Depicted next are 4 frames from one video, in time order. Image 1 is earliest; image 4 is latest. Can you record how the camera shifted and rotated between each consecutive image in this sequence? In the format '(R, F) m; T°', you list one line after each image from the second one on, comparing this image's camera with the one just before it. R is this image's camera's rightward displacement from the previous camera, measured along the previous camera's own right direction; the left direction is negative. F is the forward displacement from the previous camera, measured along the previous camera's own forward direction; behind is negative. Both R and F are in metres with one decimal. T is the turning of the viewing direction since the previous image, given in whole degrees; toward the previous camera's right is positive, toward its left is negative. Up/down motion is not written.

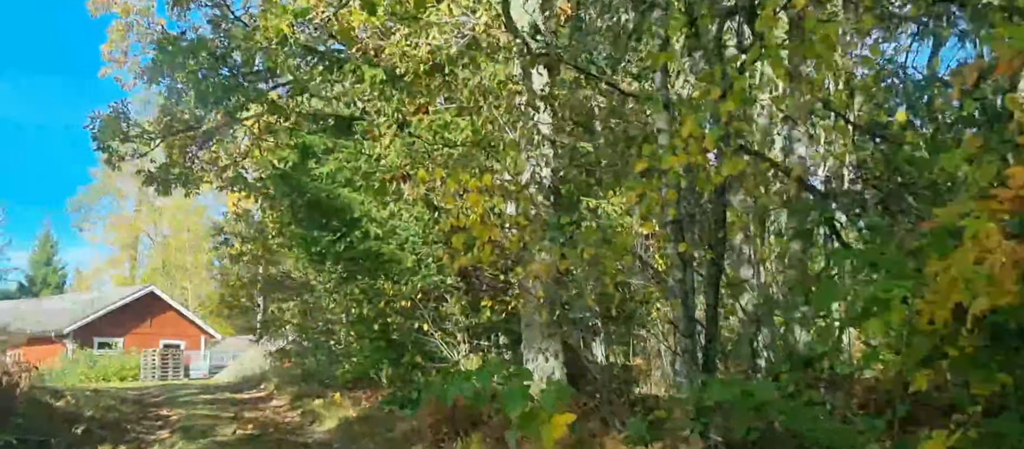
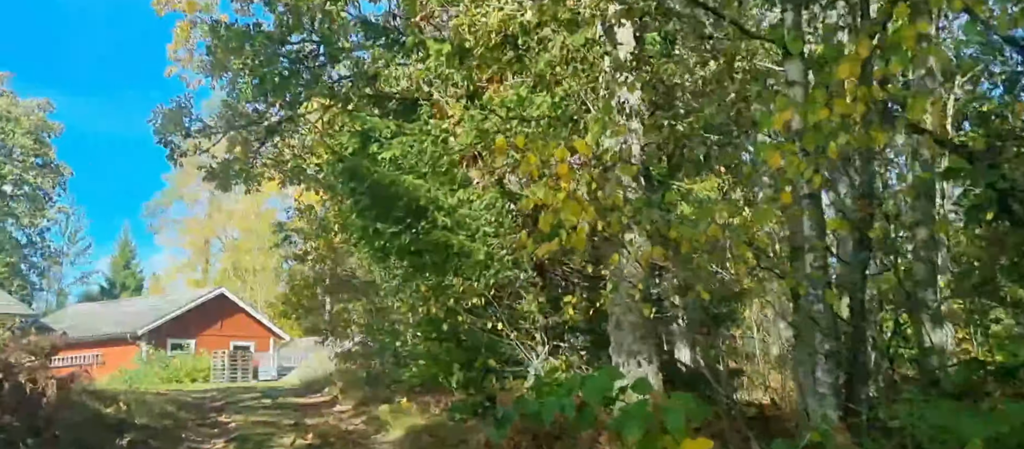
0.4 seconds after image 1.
(-0.2, +0.7) m; -5°
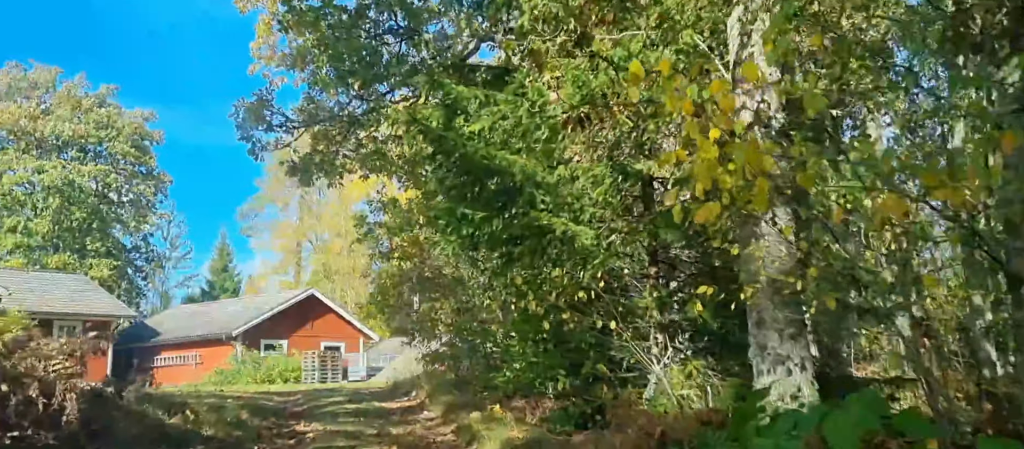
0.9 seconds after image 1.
(-0.2, +0.9) m; -6°
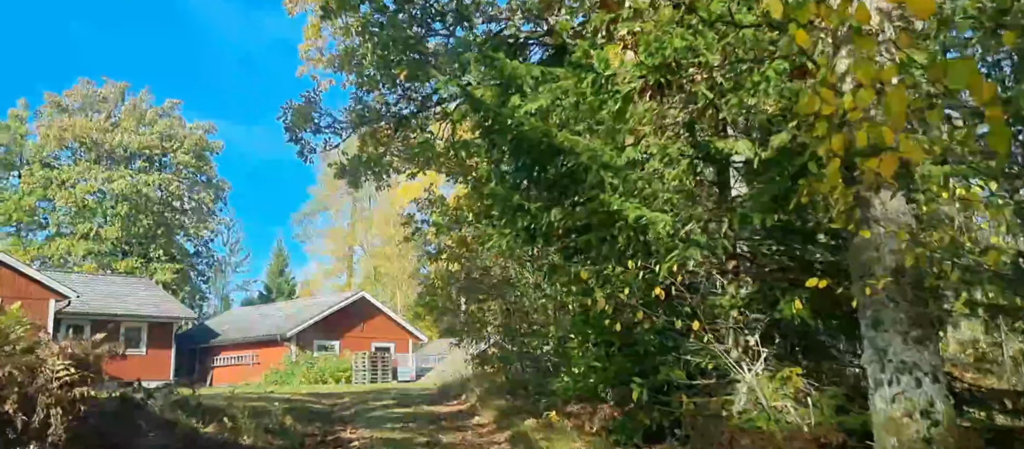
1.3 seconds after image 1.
(-0.1, +0.6) m; -4°
